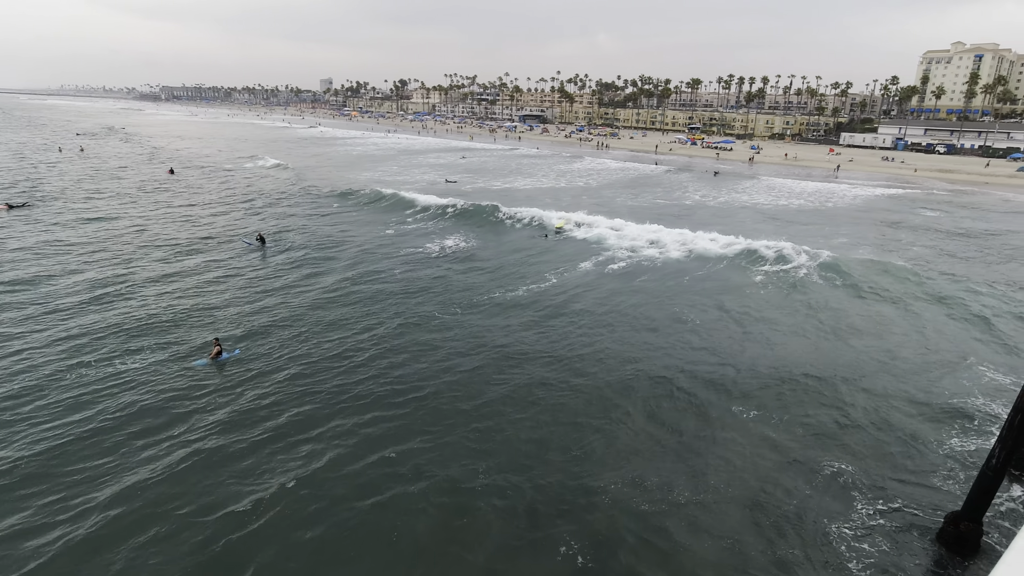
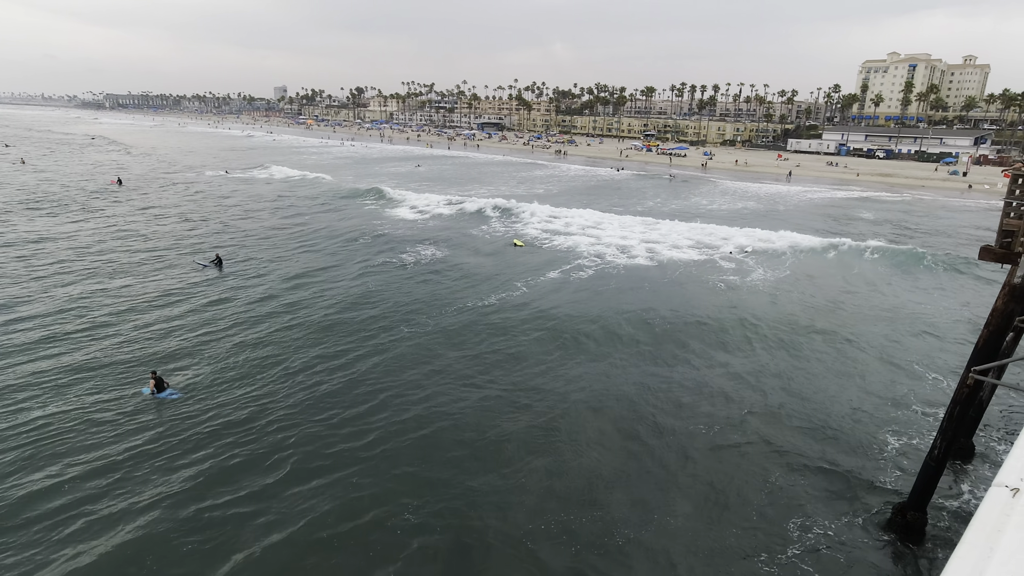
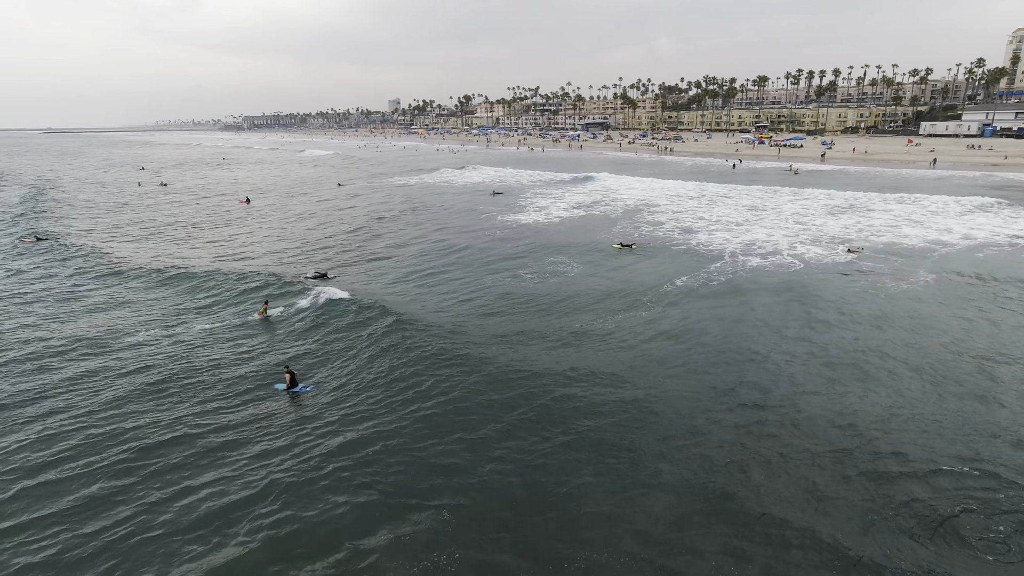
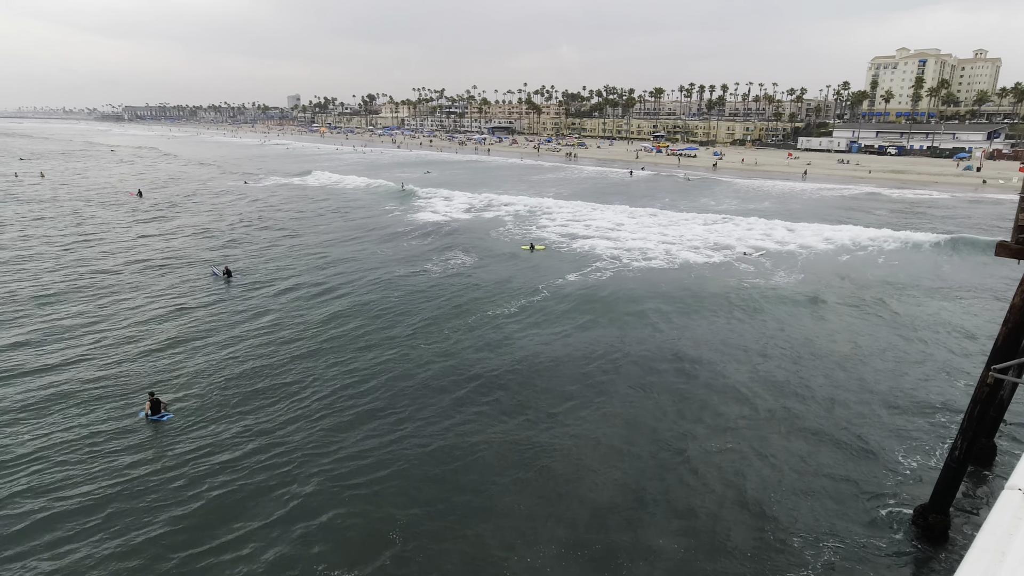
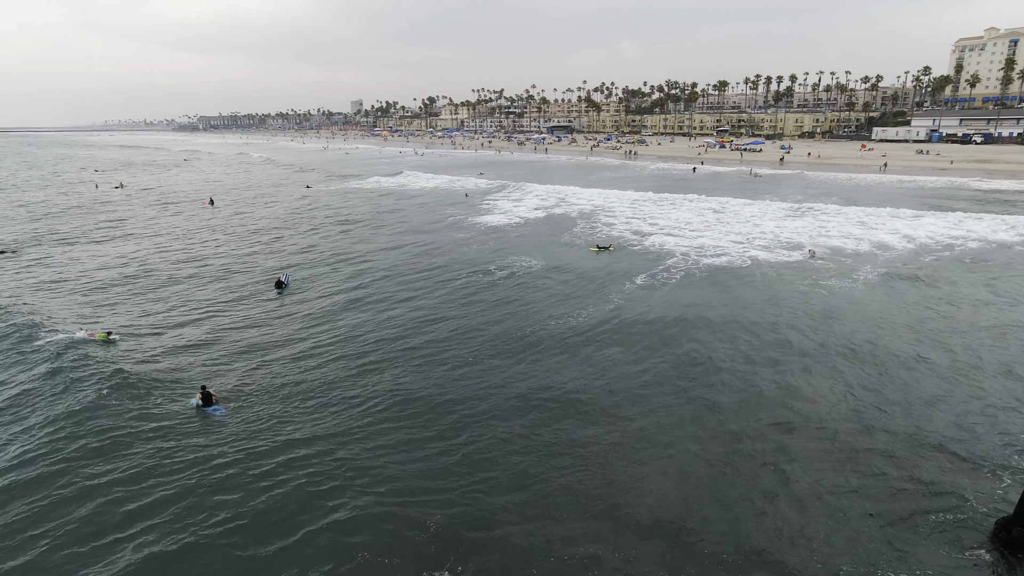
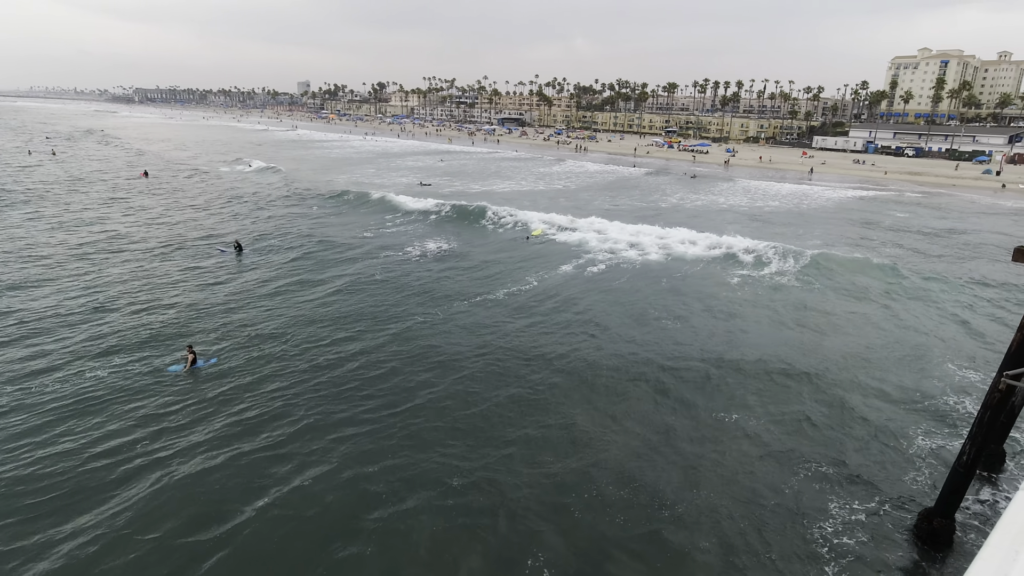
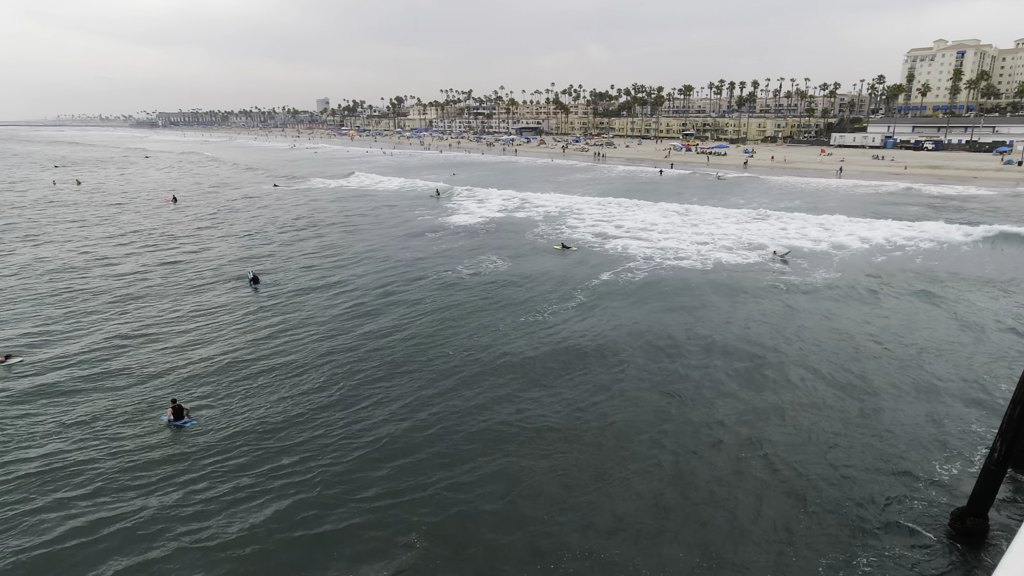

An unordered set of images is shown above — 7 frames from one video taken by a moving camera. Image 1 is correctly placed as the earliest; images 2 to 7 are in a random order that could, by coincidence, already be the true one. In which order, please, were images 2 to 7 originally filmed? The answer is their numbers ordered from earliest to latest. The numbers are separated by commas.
6, 2, 4, 7, 5, 3
